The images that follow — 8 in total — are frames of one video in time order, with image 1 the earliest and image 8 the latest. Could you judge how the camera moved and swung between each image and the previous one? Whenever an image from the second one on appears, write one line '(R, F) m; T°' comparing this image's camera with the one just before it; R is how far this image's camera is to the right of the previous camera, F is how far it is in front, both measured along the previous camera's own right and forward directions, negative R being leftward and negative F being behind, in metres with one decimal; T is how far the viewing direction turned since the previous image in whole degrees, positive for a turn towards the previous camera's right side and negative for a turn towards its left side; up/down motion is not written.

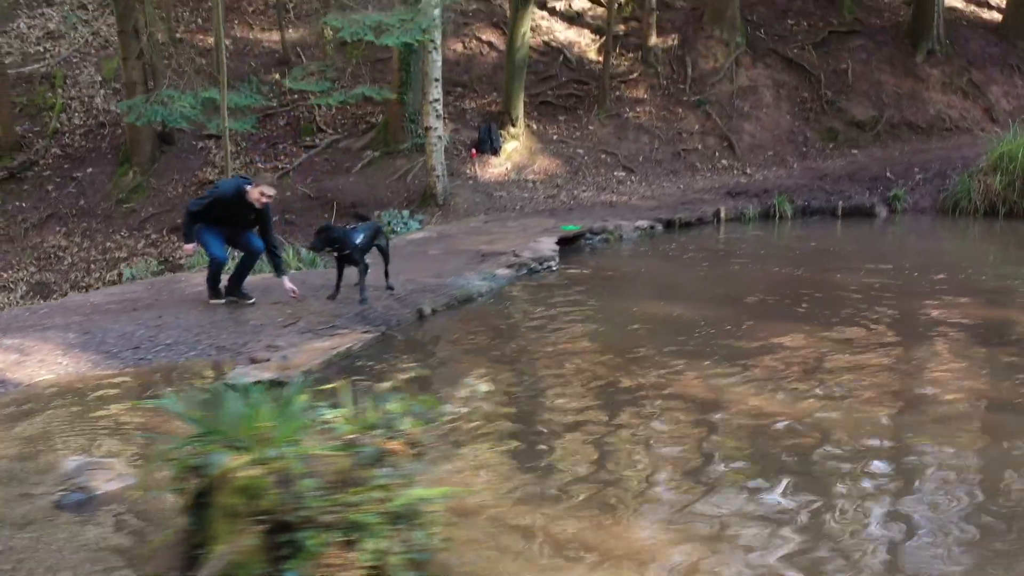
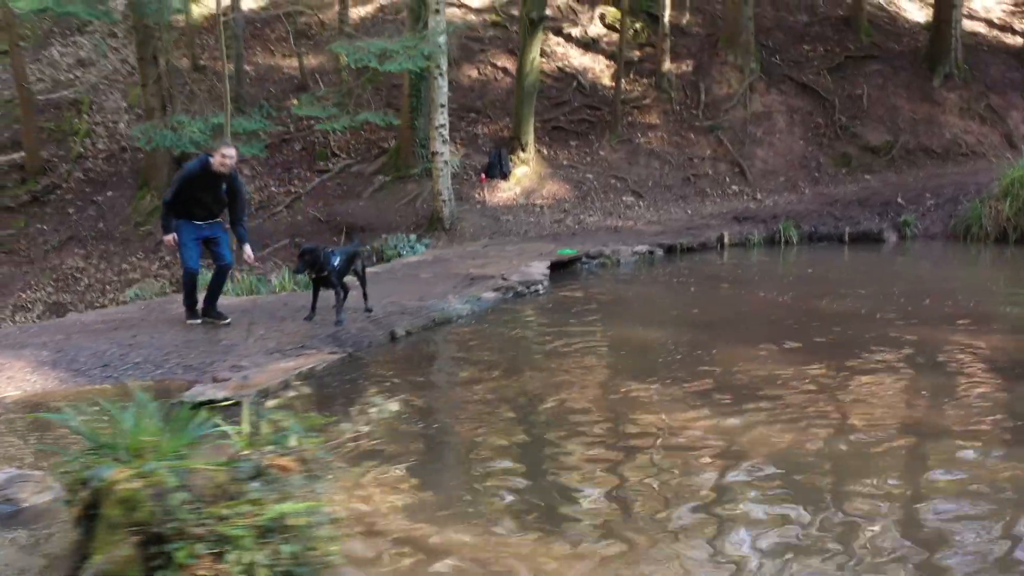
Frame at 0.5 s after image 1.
(+0.5, -0.1) m; -3°
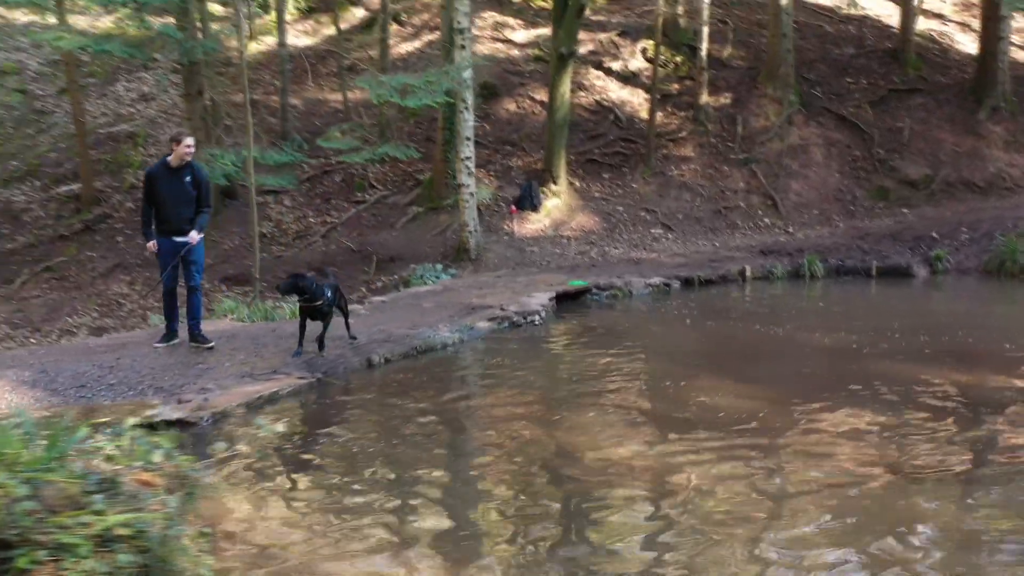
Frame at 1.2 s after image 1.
(+0.8, -0.1) m; -5°
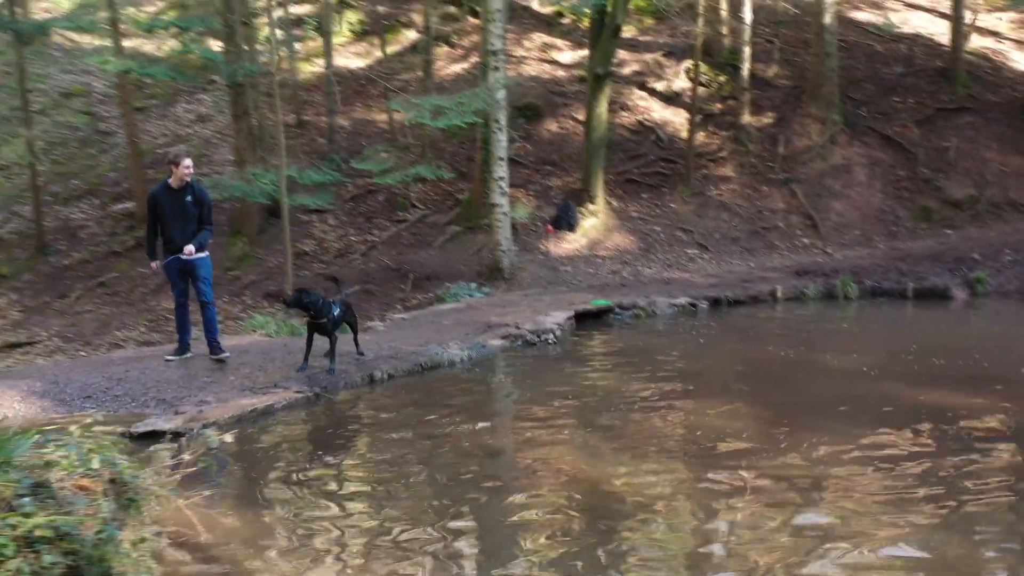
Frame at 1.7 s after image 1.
(+0.6, -0.1) m; -4°
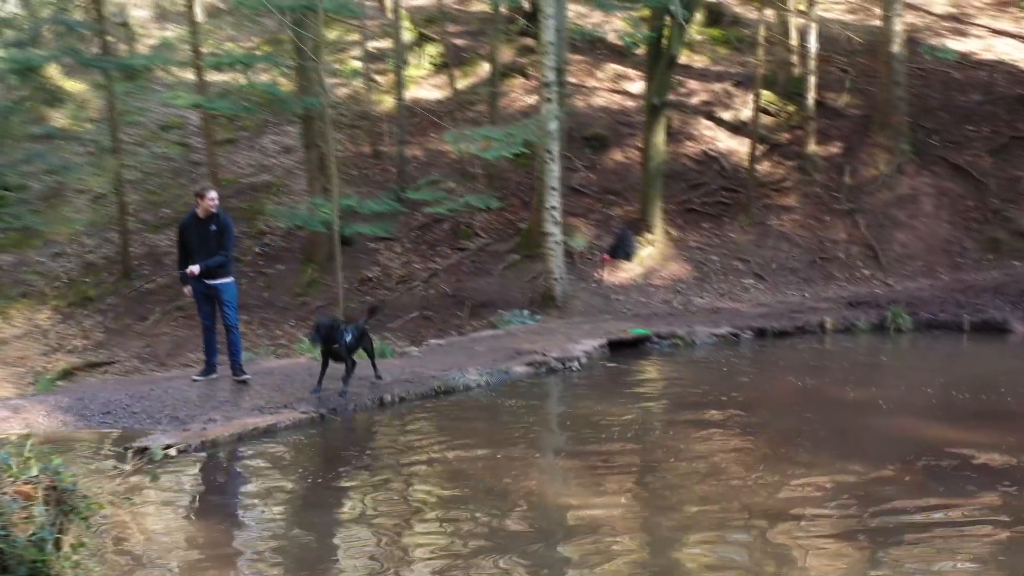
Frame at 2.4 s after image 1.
(+0.8, -0.1) m; -6°
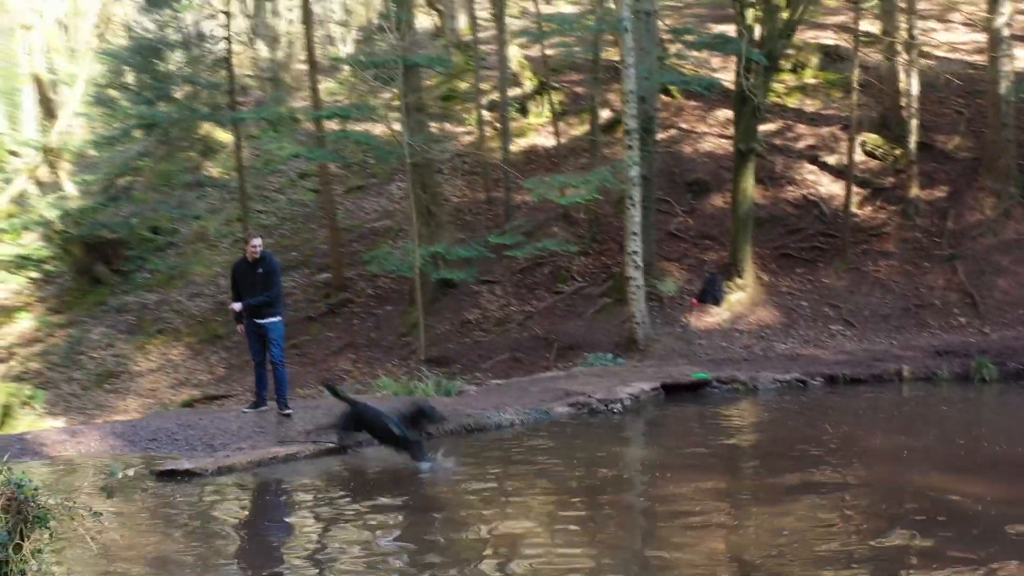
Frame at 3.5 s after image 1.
(+1.2, -0.3) m; -9°
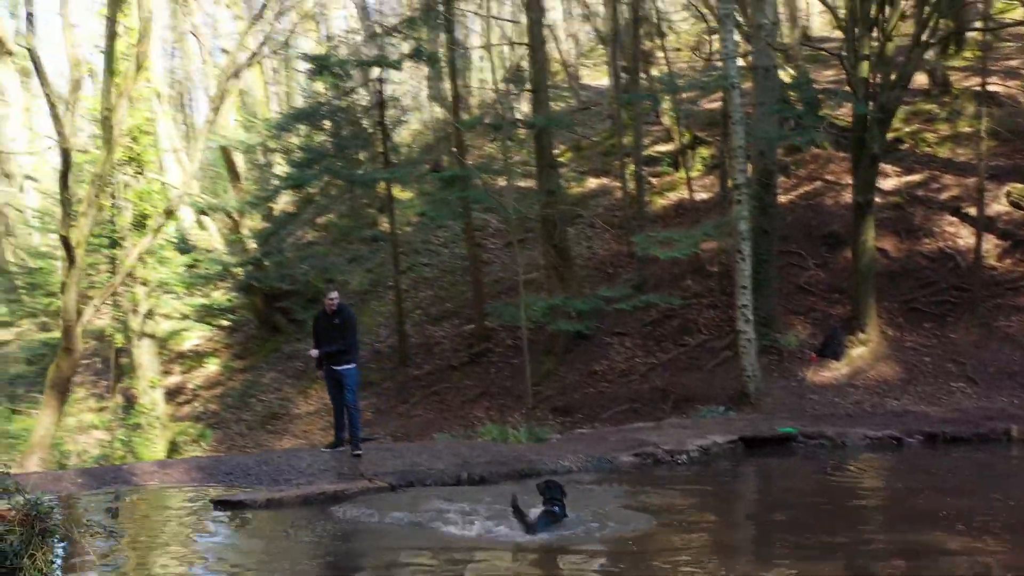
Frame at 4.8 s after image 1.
(+1.4, -0.3) m; -11°
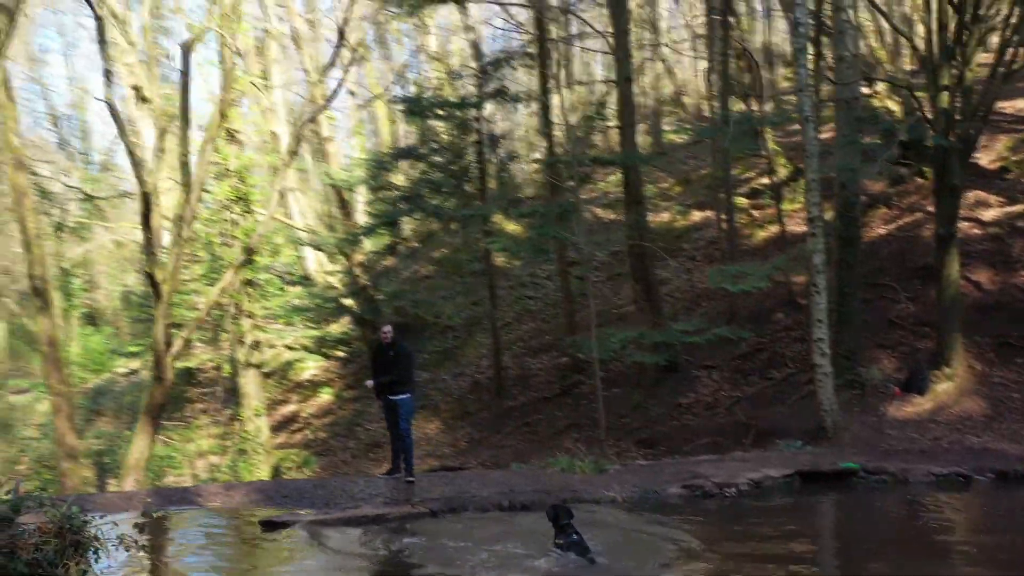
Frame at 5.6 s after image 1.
(+0.9, -0.3) m; -7°
